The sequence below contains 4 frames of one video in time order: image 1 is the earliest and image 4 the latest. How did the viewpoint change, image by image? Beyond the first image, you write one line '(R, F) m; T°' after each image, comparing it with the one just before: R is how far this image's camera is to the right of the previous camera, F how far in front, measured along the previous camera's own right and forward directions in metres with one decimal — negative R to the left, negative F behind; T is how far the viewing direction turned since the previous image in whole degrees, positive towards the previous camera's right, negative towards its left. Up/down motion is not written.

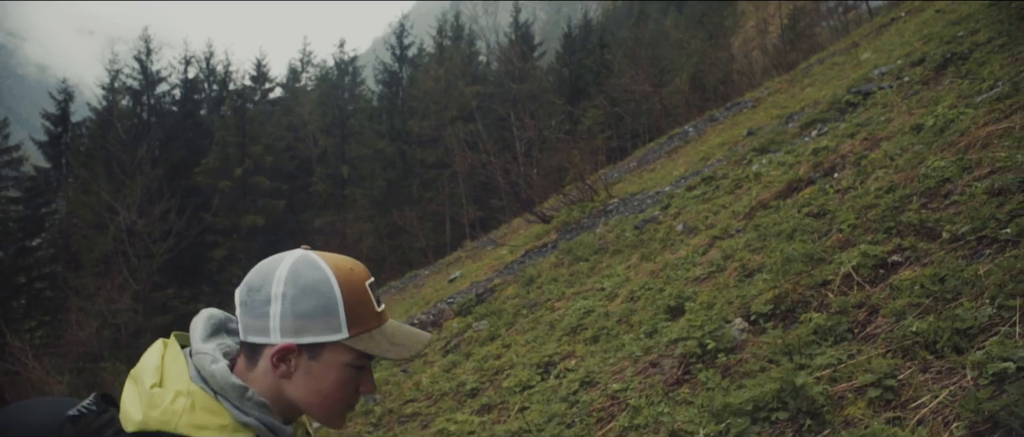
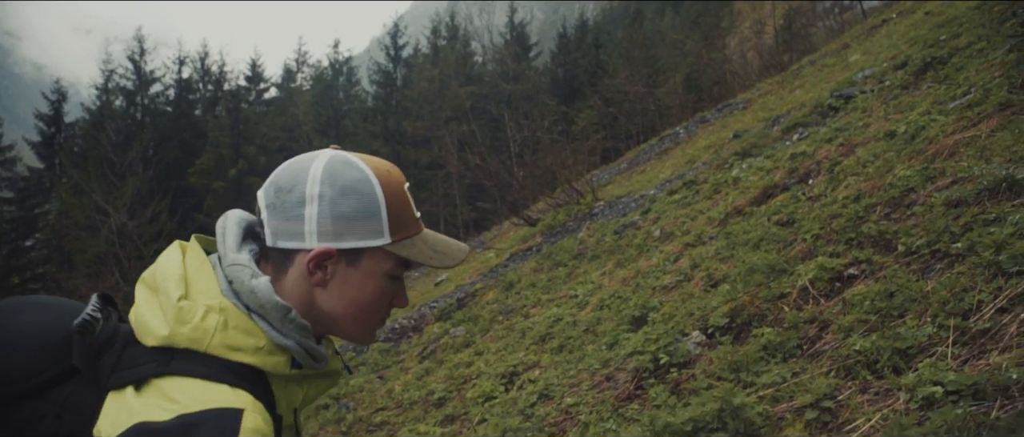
(+0.3, 0.0) m; 0°
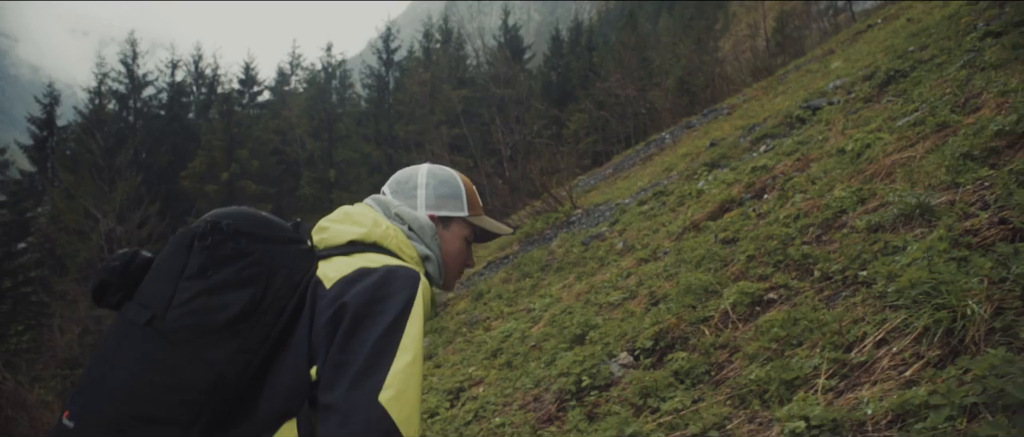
(+0.4, -0.1) m; 0°
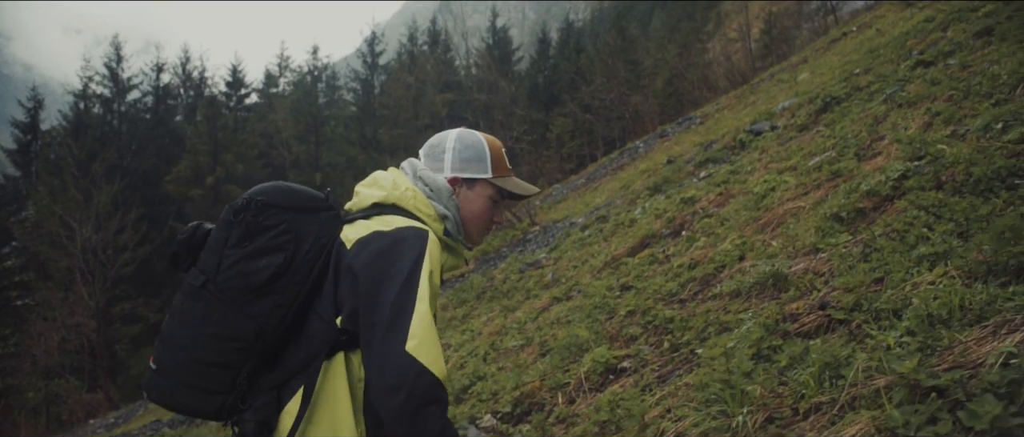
(+0.9, 0.0) m; 0°
